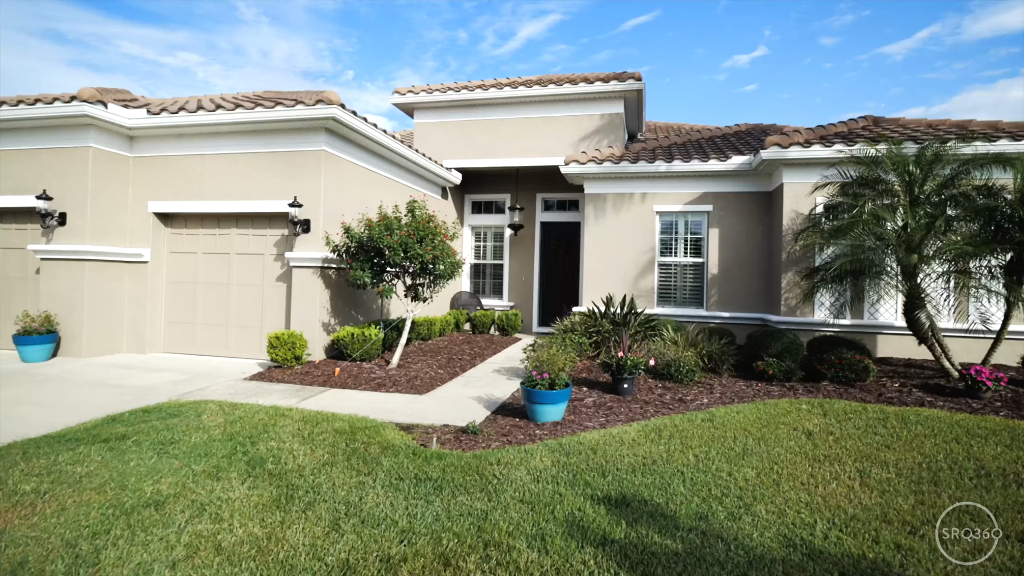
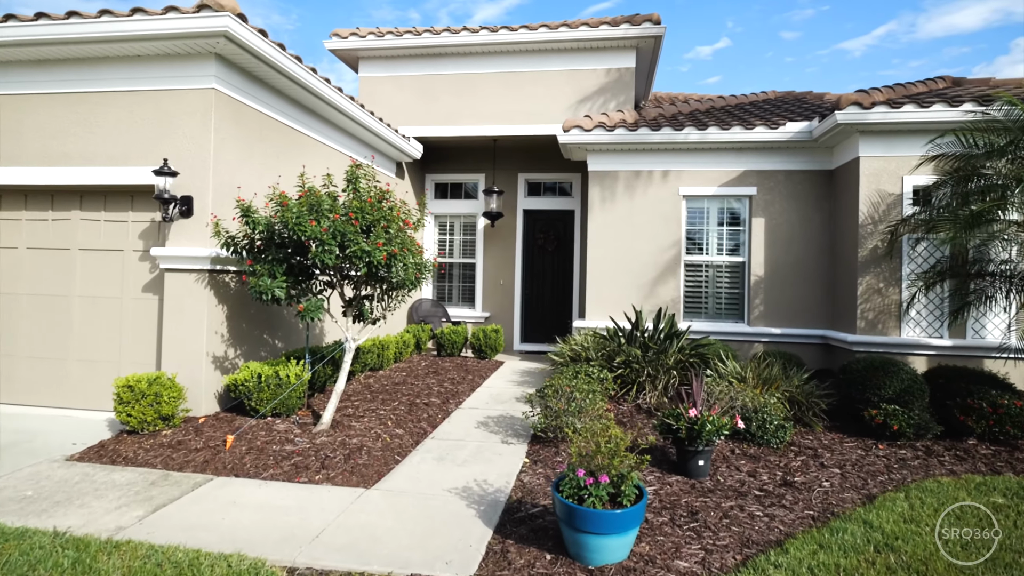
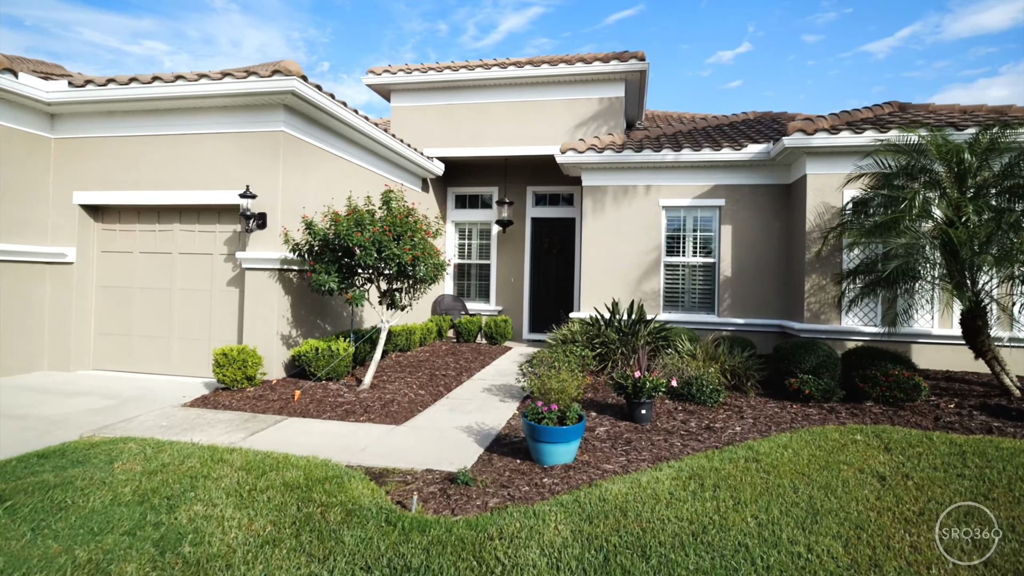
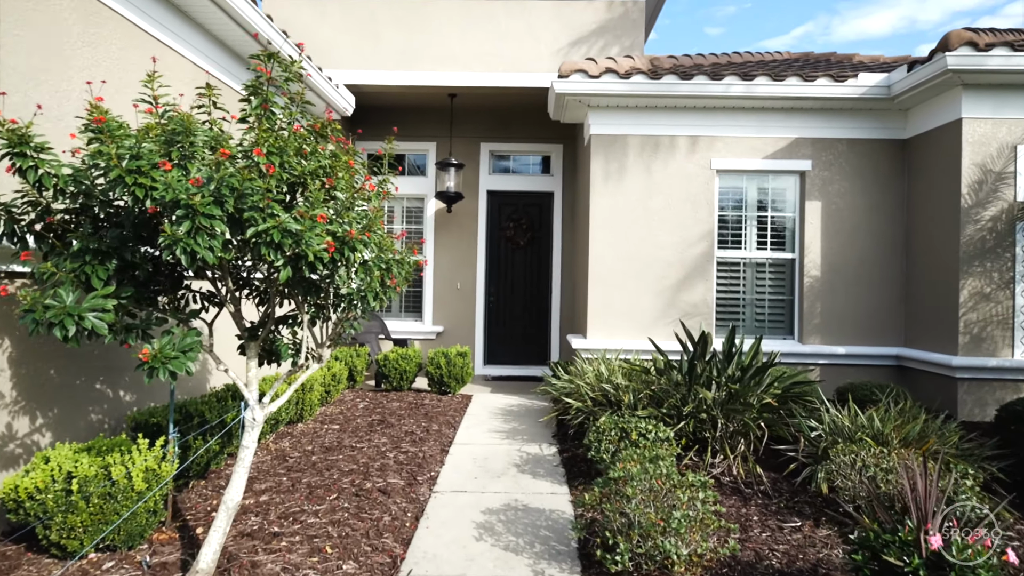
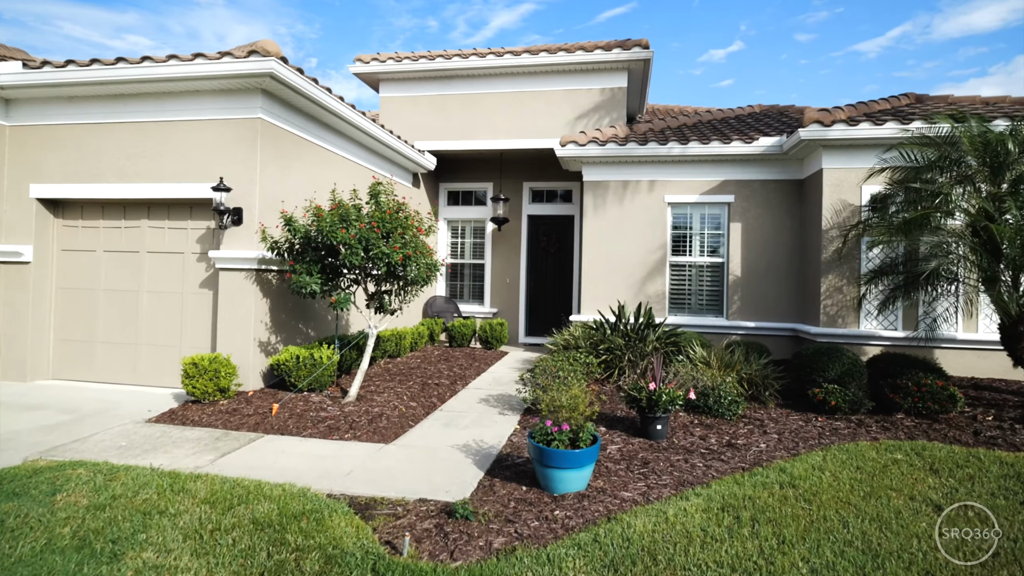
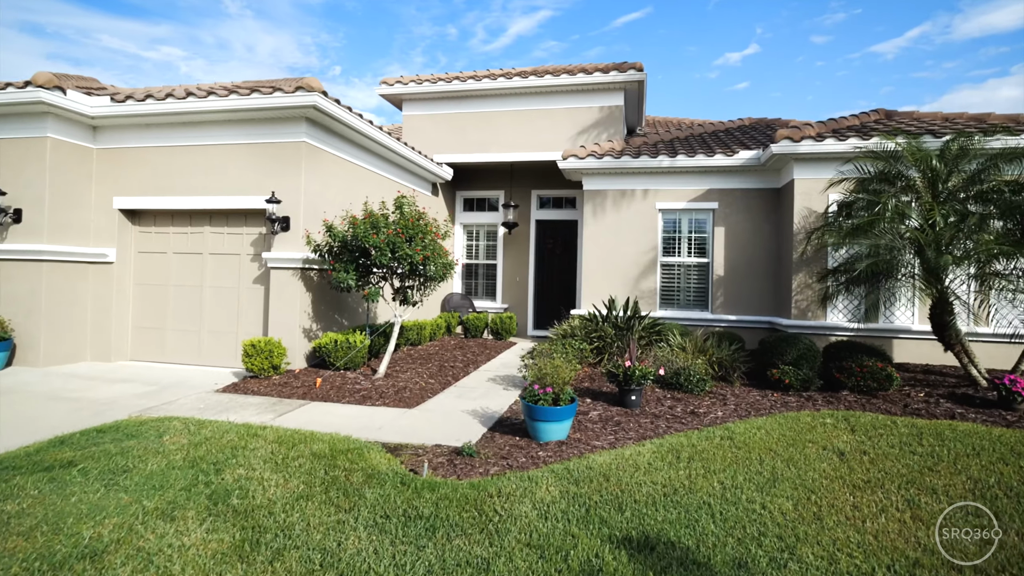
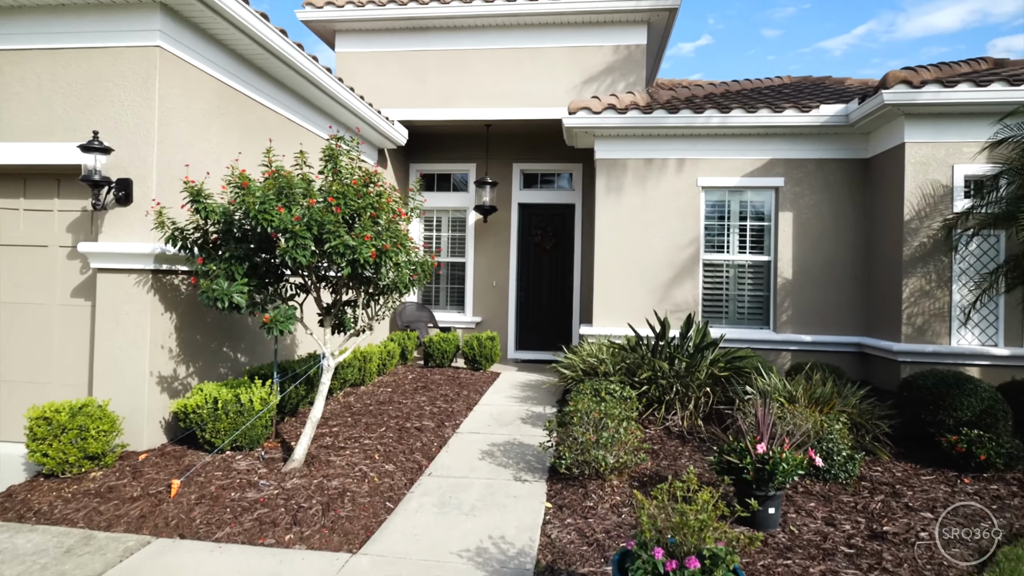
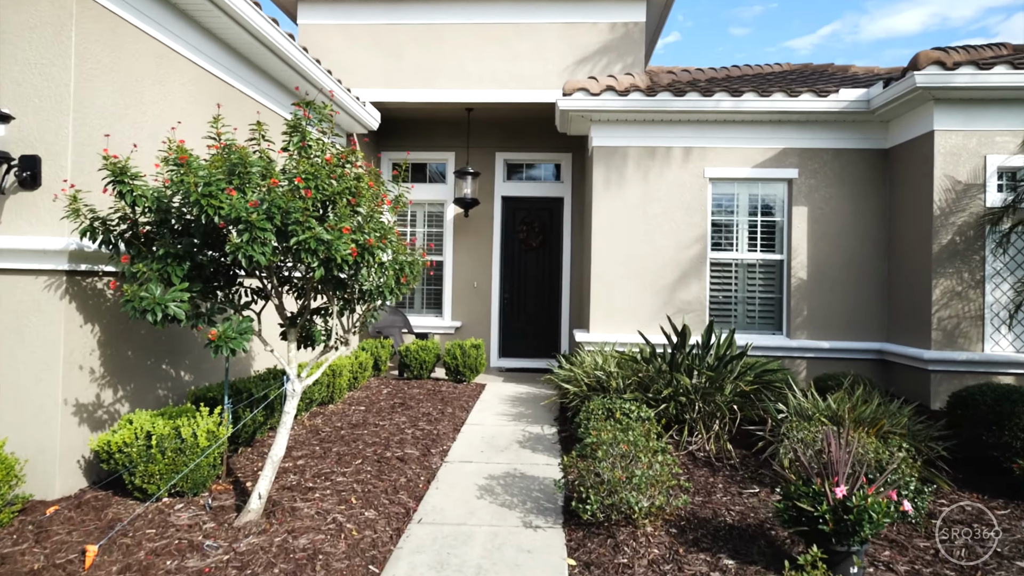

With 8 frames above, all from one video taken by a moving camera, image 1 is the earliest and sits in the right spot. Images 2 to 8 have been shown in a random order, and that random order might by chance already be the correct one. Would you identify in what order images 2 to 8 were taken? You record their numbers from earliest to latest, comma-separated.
6, 3, 5, 2, 7, 8, 4
